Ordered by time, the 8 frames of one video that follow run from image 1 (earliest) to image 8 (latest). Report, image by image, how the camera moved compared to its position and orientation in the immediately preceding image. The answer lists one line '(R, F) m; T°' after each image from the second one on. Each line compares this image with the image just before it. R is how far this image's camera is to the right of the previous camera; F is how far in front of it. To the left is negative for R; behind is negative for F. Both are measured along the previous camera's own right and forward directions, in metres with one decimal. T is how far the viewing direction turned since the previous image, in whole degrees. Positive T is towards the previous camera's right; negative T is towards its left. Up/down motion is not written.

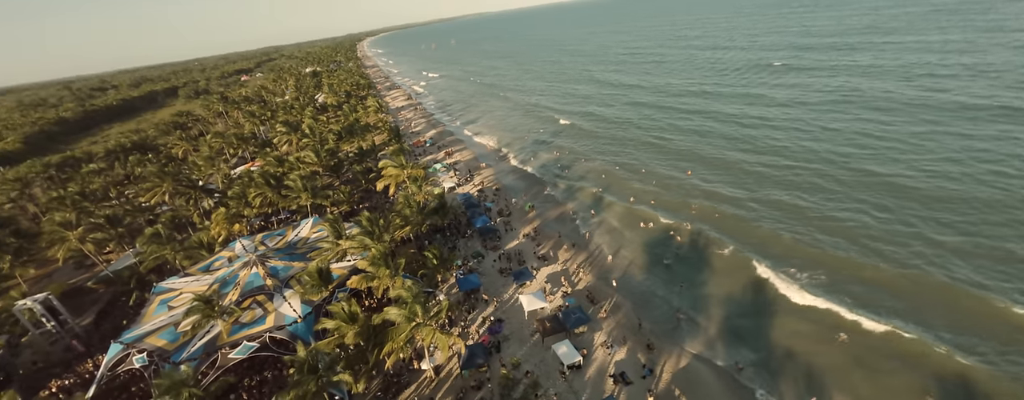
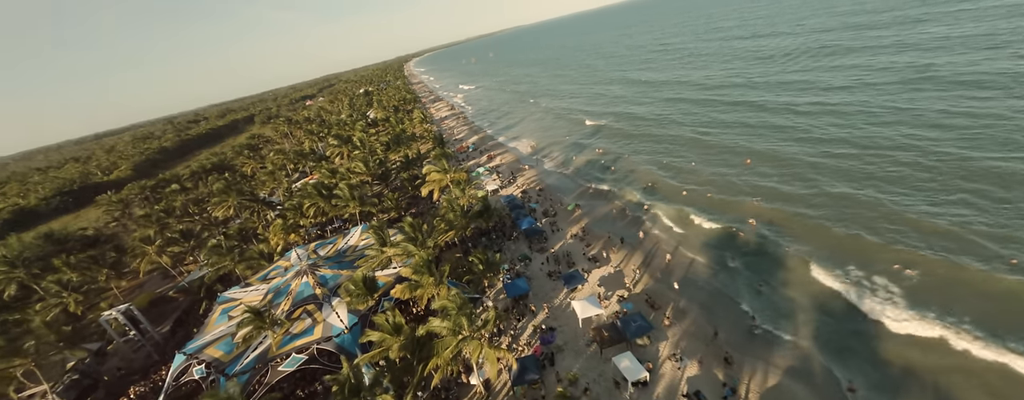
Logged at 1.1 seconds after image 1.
(-0.6, +2.0) m; -7°
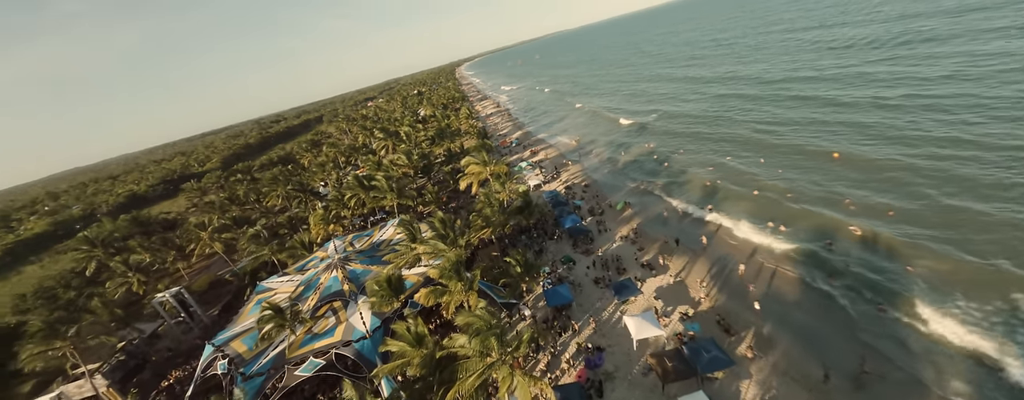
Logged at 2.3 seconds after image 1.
(-0.1, +3.3) m; -7°
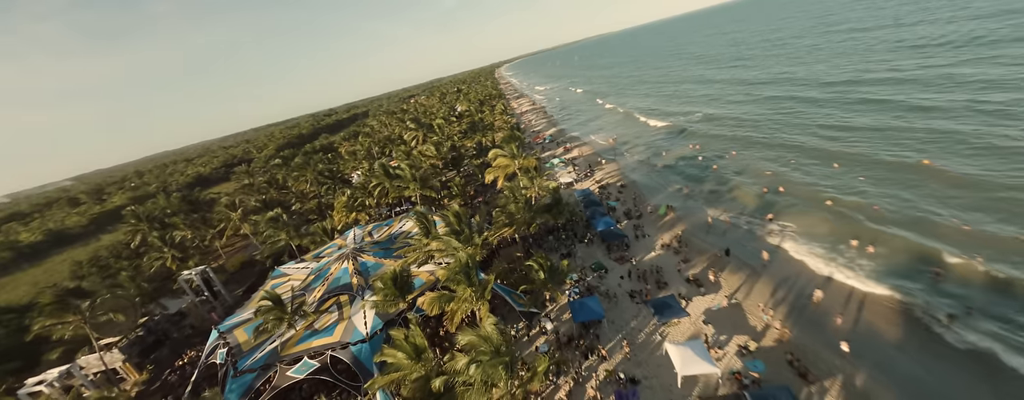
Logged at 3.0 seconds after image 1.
(+0.3, +2.8) m; -5°
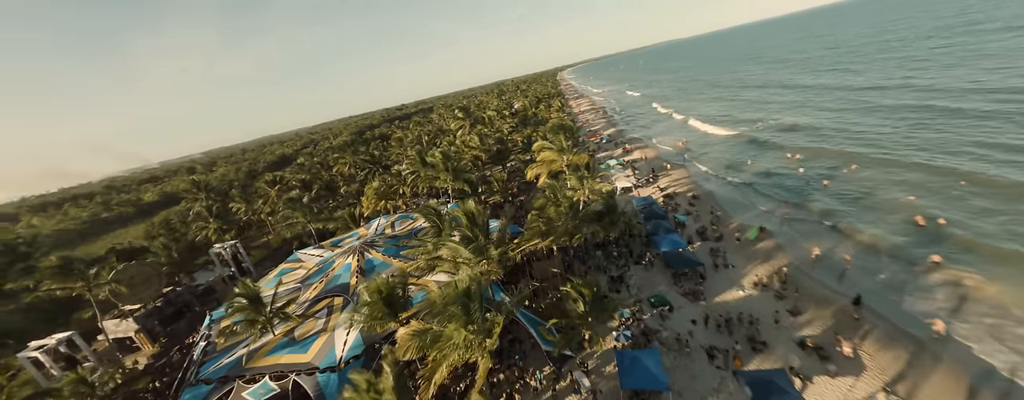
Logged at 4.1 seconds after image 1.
(+0.6, +5.1) m; -9°
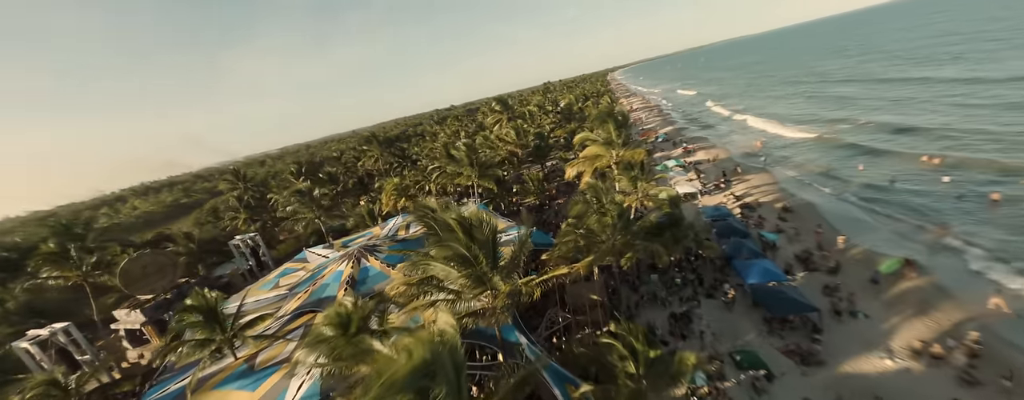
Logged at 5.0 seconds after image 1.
(+0.6, +4.6) m; -8°
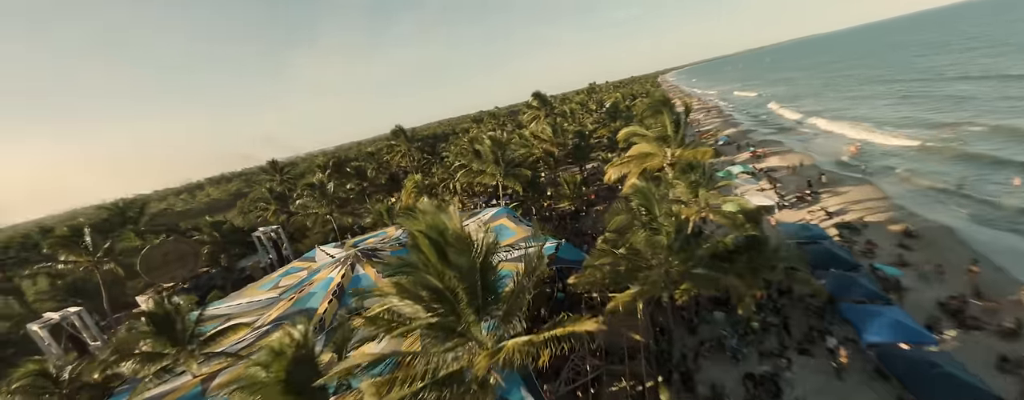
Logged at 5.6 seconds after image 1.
(+0.7, +3.4) m; -7°
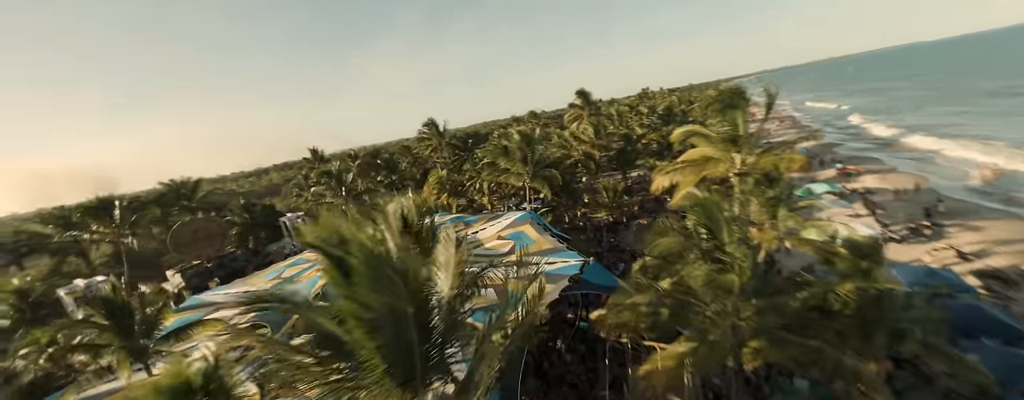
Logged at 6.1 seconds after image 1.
(+0.8, +2.7) m; -7°
